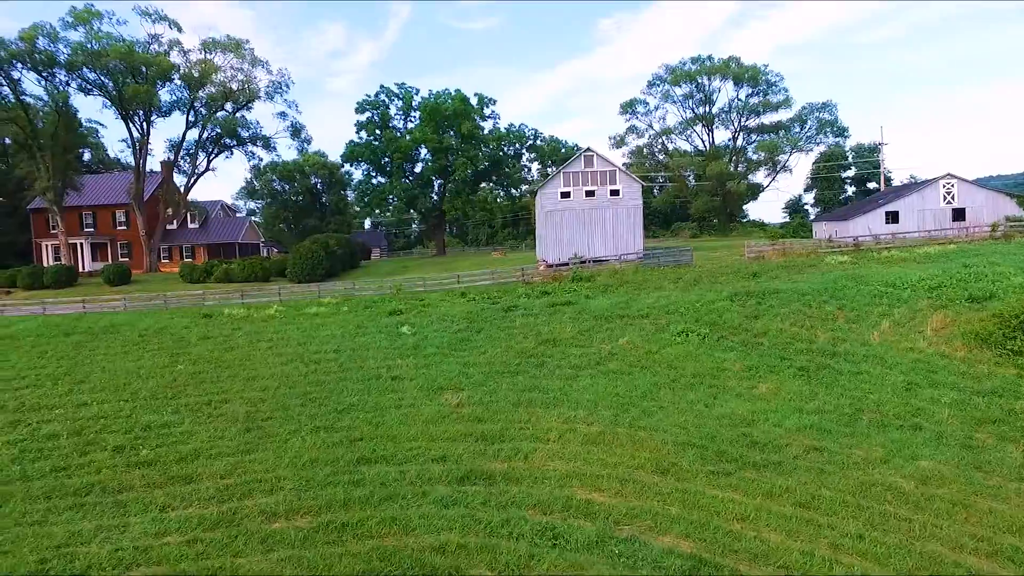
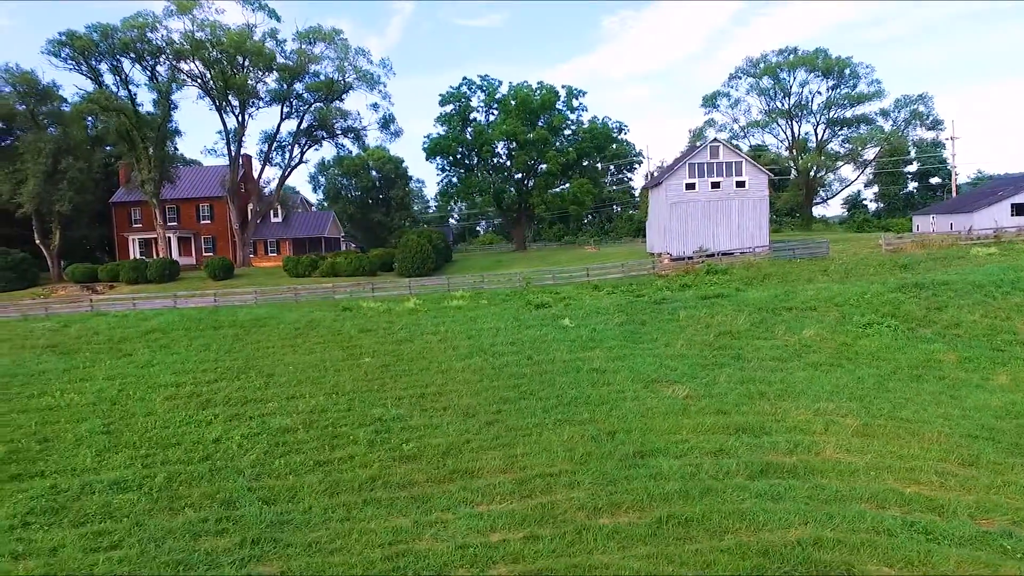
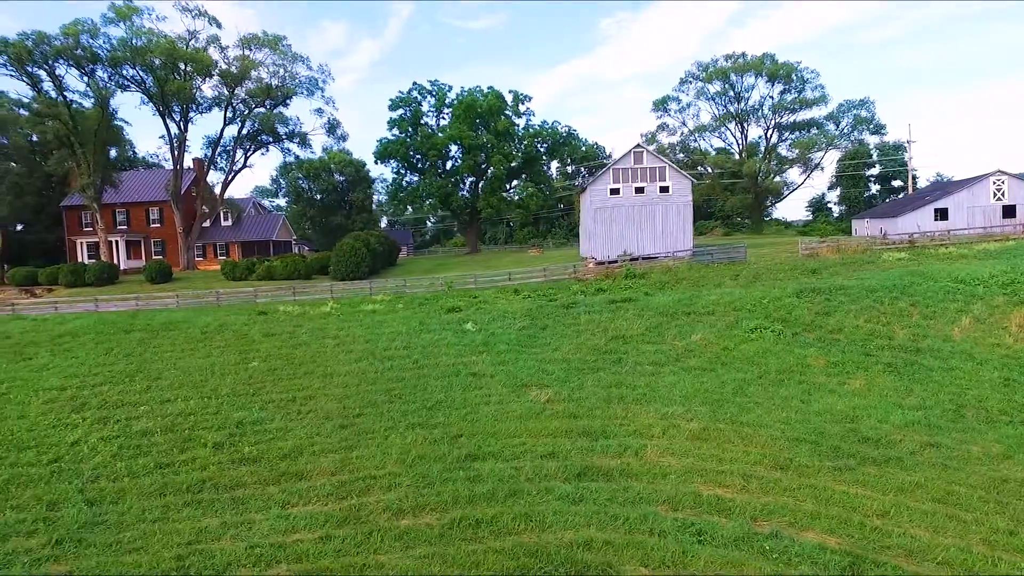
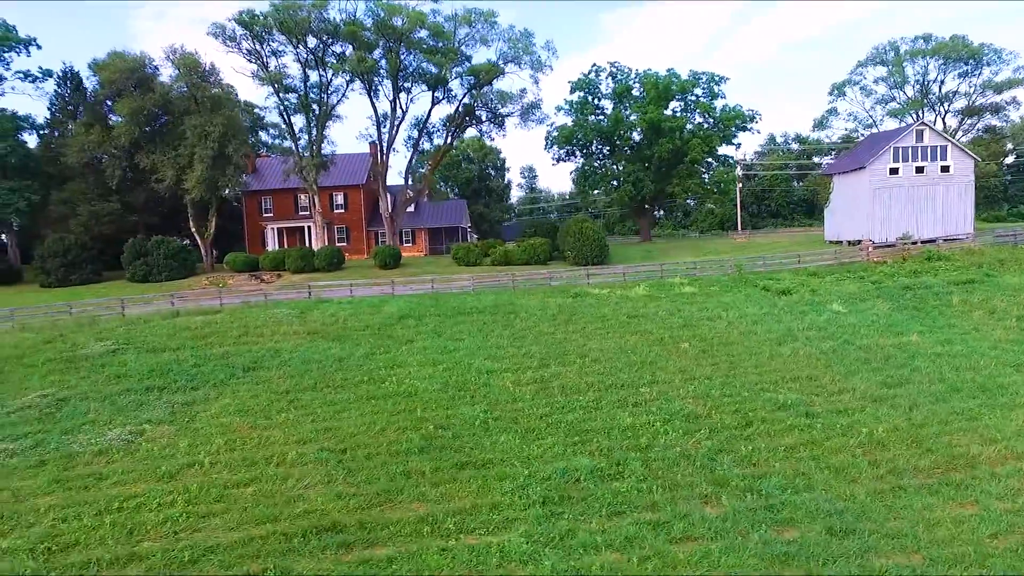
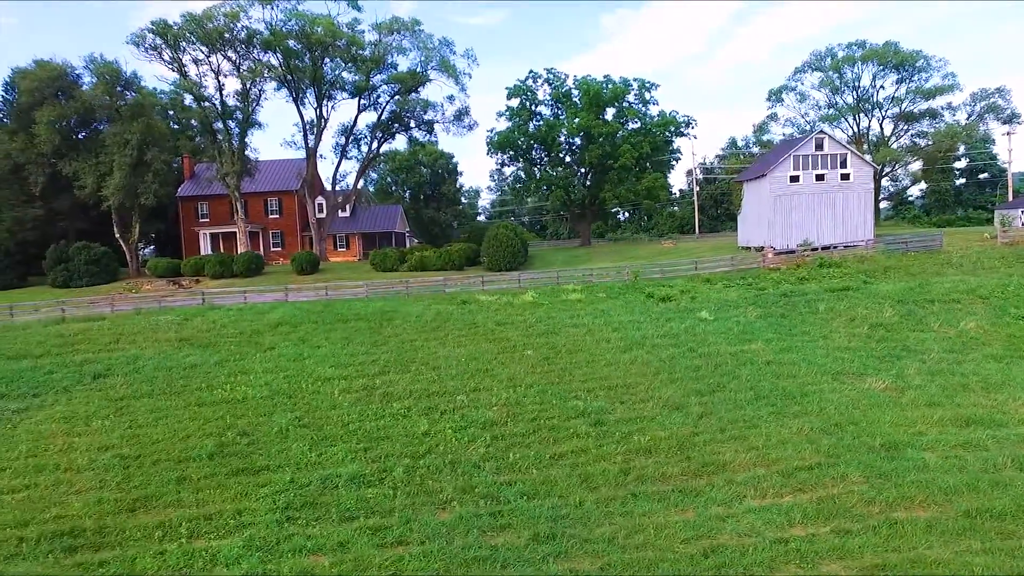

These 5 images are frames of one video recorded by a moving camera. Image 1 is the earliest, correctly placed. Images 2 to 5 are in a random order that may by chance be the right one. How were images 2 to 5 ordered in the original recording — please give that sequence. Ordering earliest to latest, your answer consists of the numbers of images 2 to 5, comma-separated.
3, 2, 5, 4
